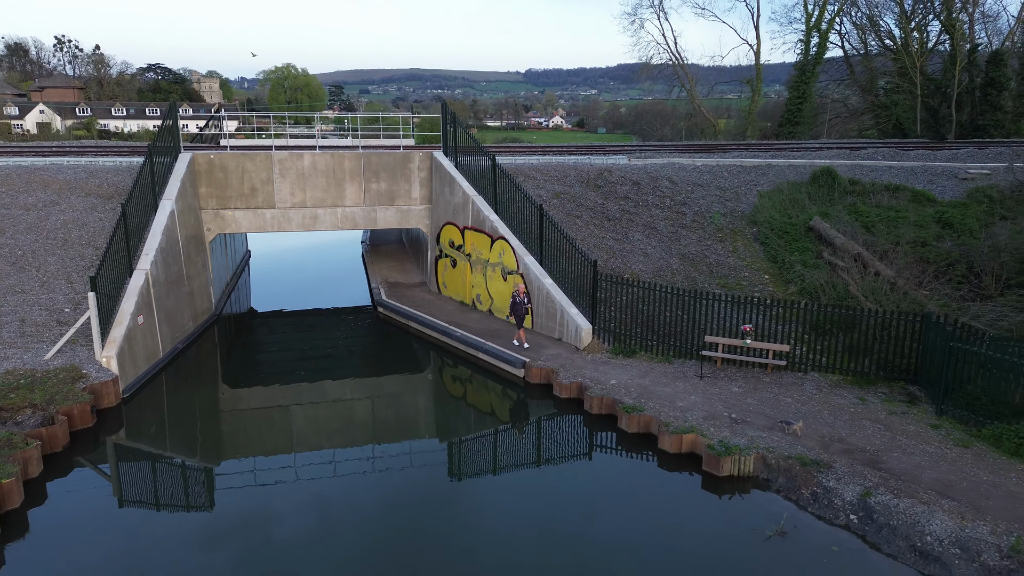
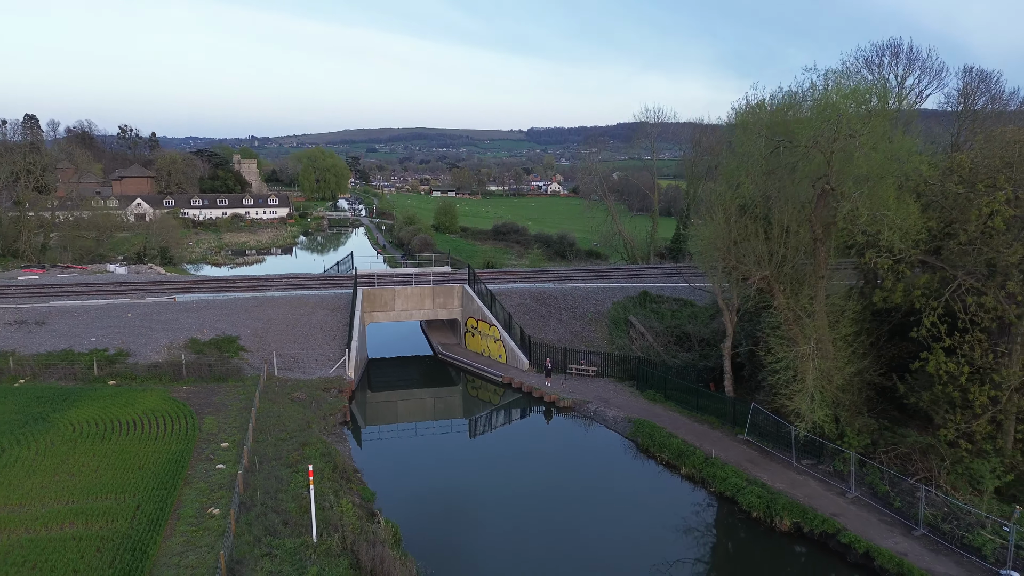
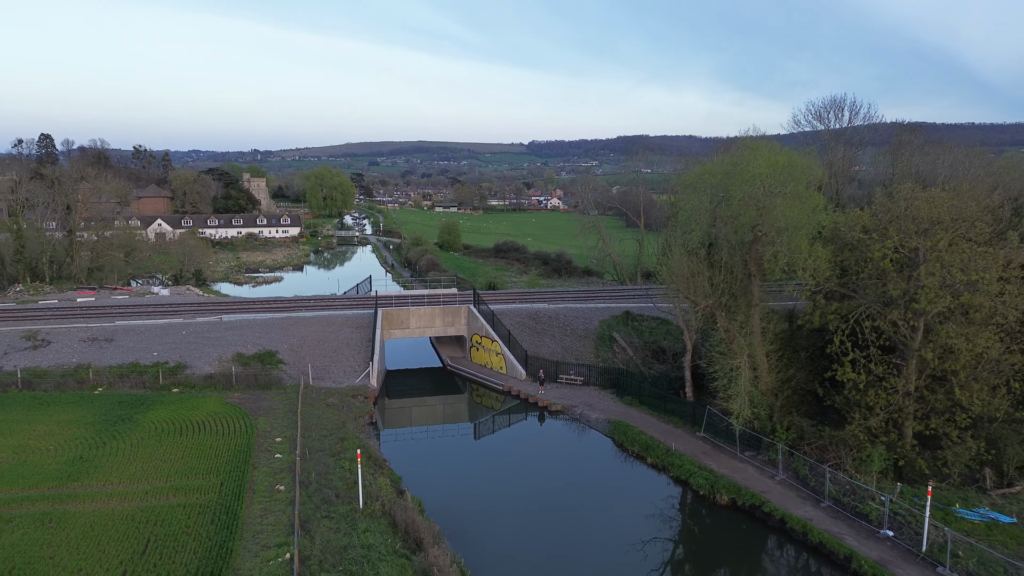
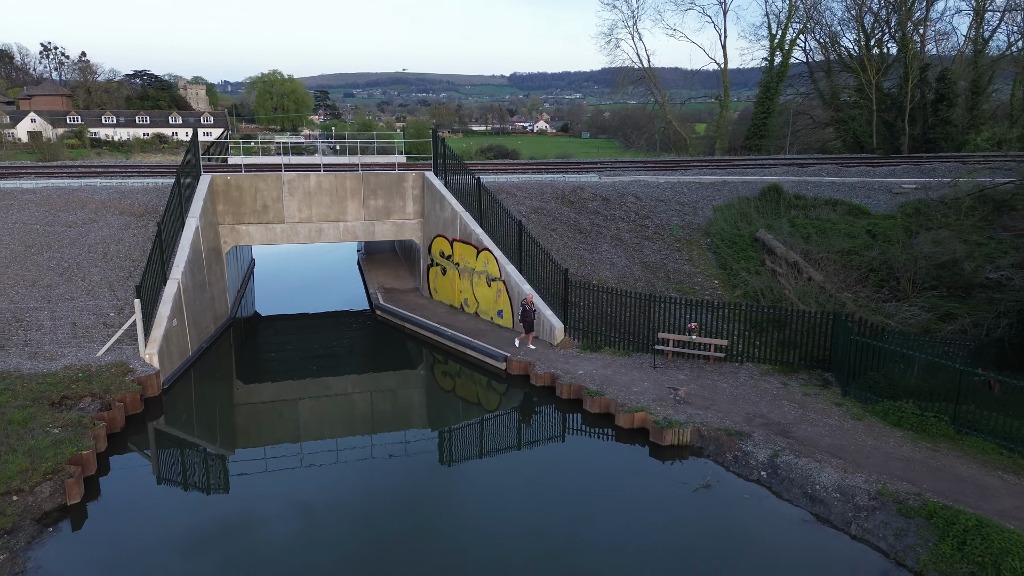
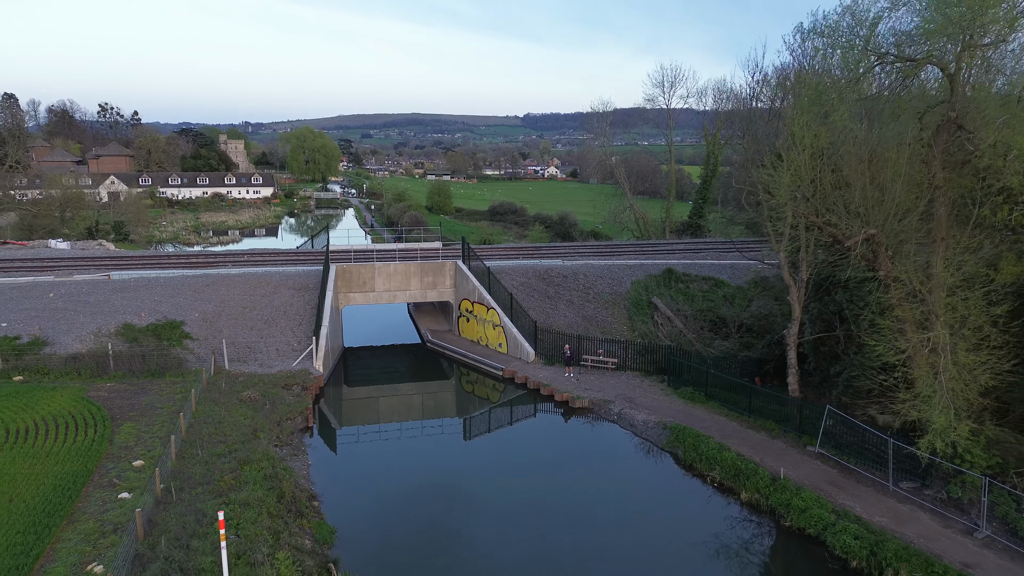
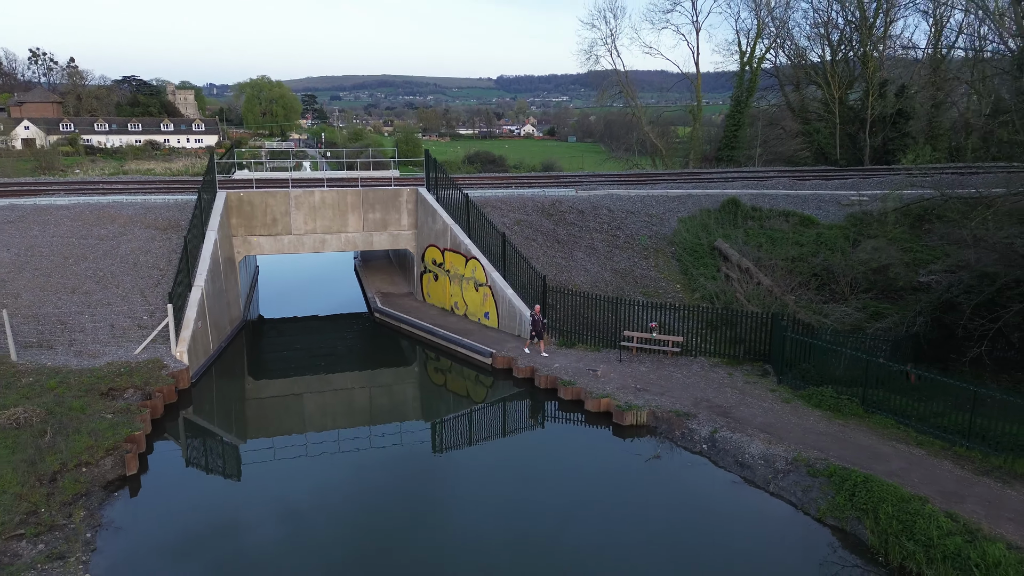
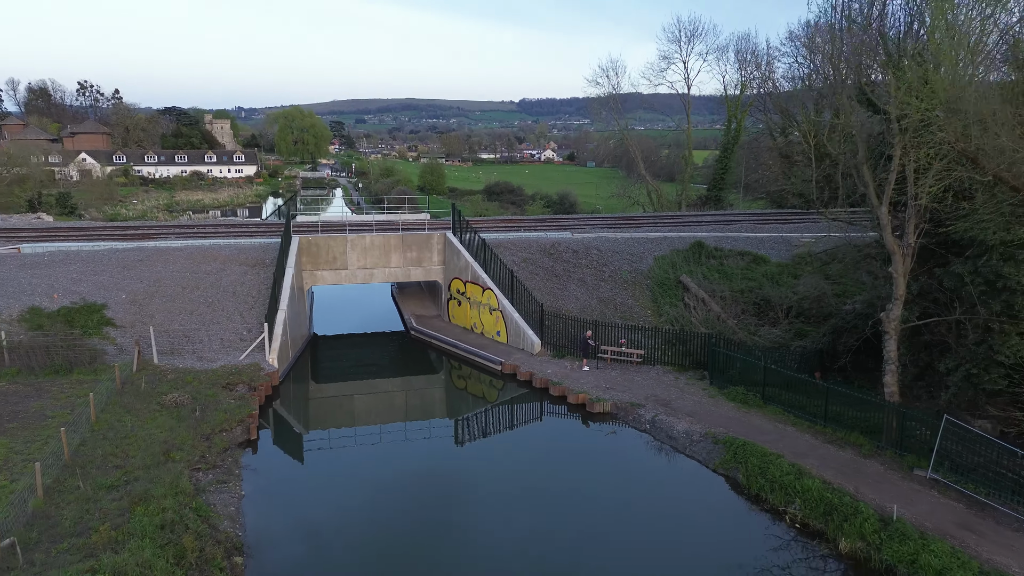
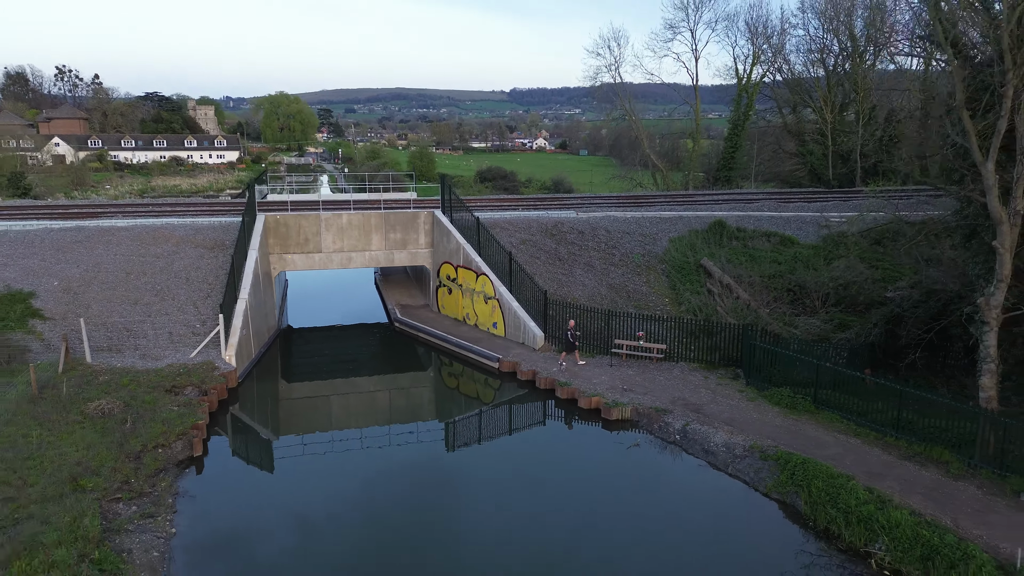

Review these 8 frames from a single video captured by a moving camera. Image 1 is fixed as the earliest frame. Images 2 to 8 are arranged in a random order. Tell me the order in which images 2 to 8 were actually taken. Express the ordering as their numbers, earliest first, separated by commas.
4, 6, 8, 7, 5, 2, 3
